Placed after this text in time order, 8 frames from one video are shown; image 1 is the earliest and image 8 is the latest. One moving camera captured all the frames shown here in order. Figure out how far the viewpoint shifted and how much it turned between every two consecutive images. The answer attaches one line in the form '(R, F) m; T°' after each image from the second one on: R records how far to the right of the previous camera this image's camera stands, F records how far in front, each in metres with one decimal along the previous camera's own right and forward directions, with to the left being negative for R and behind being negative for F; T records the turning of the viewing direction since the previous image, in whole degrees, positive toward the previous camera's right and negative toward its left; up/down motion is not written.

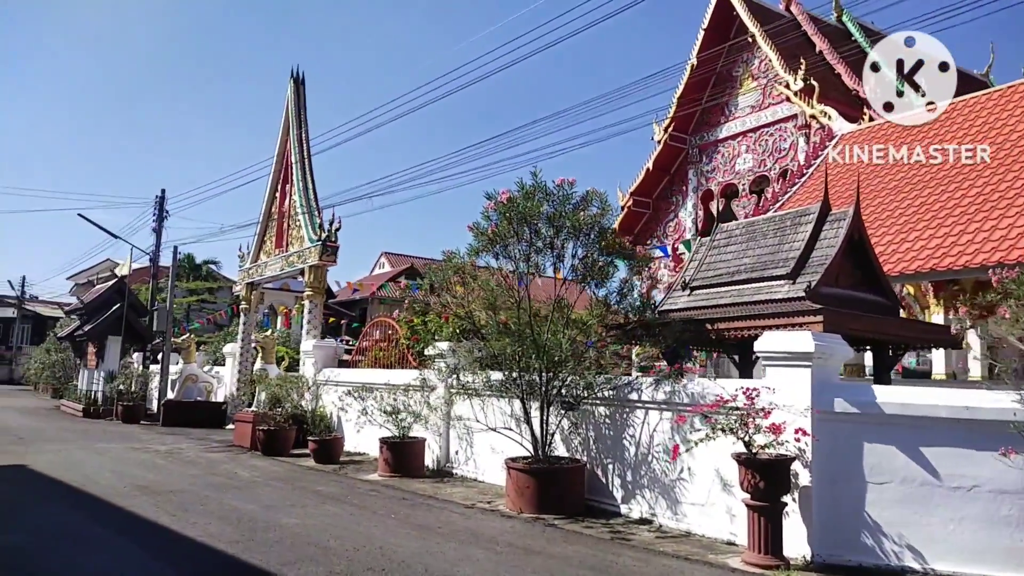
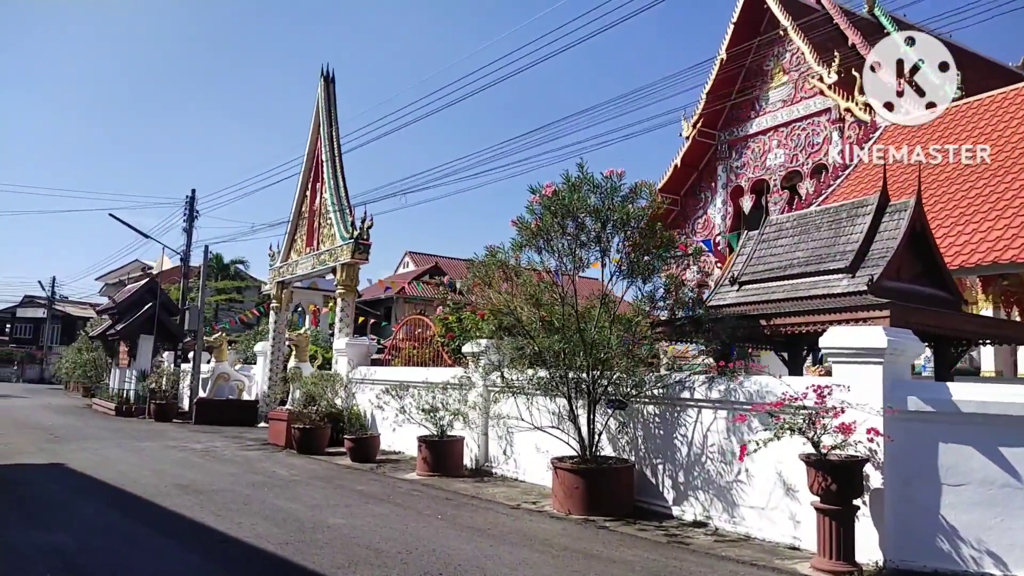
(-0.3, +0.2) m; -2°
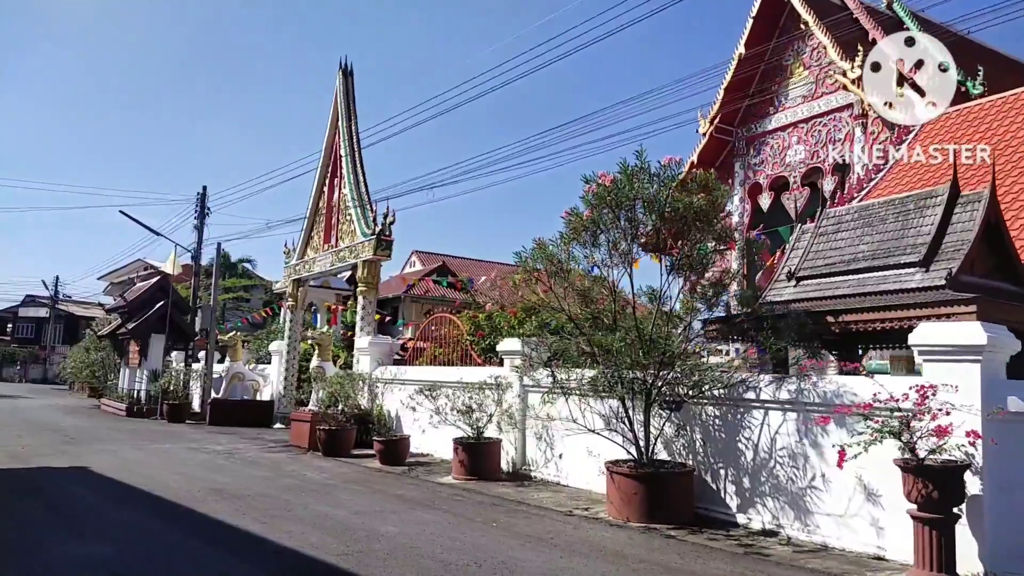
(-0.5, +0.4) m; 0°
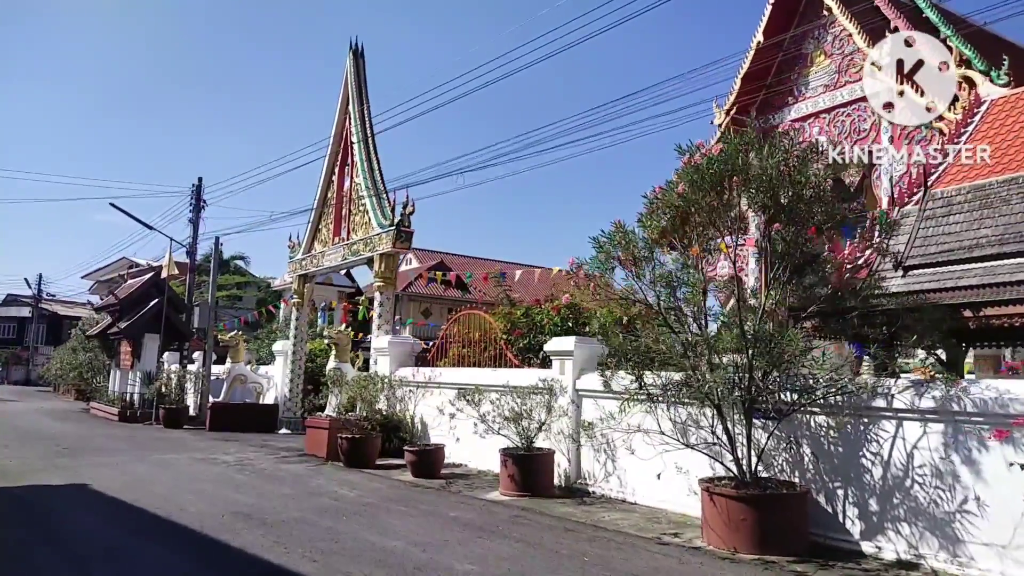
(-0.8, +1.1) m; +1°
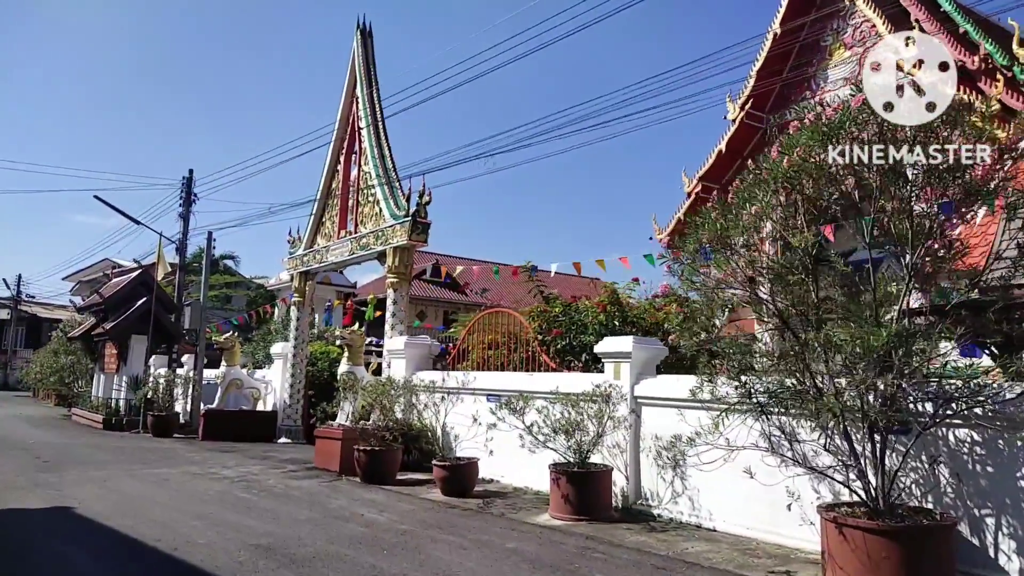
(-0.7, +1.1) m; +1°
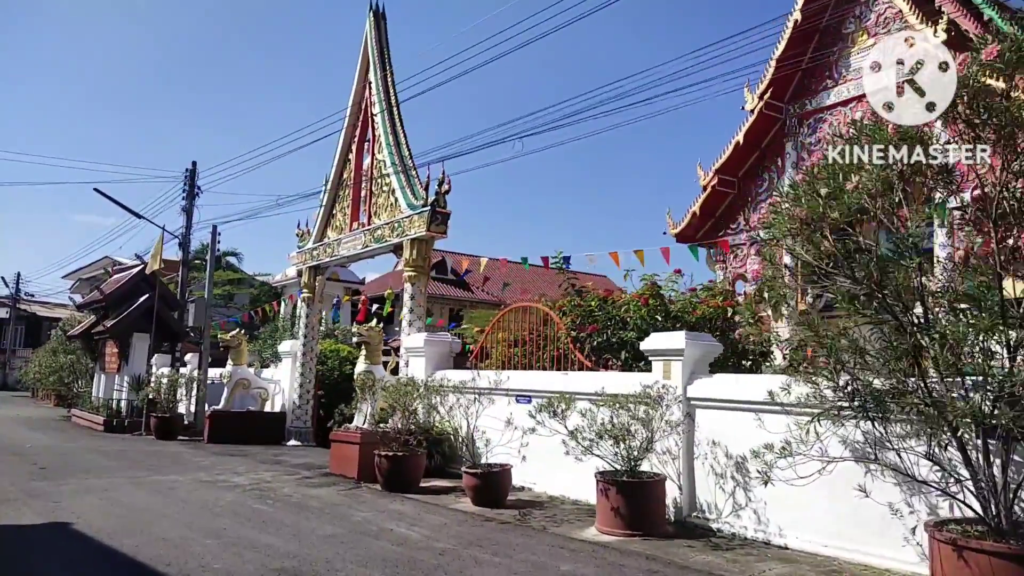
(-0.4, +0.7) m; 0°
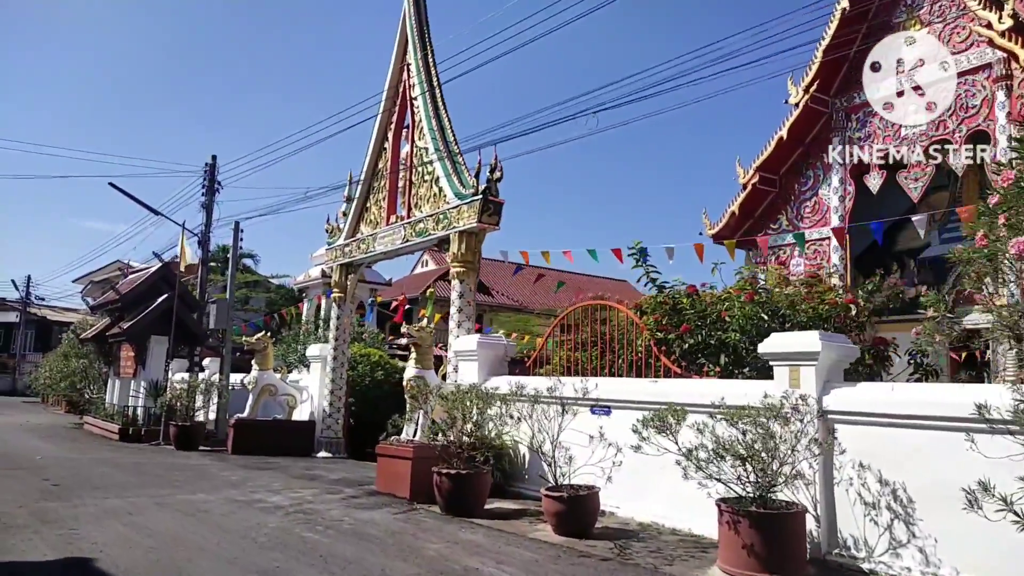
(-0.8, +1.1) m; -1°
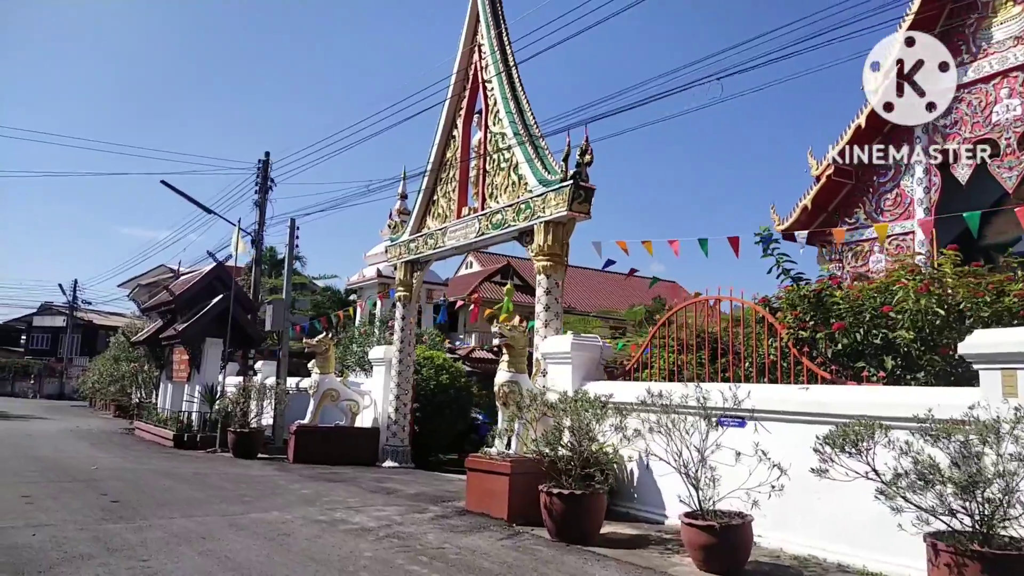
(-0.8, +1.0) m; -3°
